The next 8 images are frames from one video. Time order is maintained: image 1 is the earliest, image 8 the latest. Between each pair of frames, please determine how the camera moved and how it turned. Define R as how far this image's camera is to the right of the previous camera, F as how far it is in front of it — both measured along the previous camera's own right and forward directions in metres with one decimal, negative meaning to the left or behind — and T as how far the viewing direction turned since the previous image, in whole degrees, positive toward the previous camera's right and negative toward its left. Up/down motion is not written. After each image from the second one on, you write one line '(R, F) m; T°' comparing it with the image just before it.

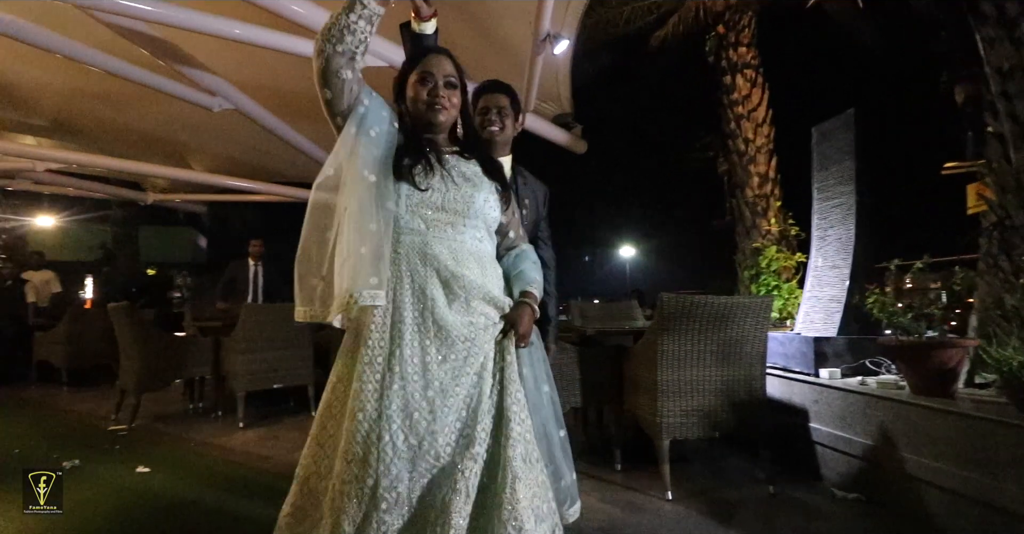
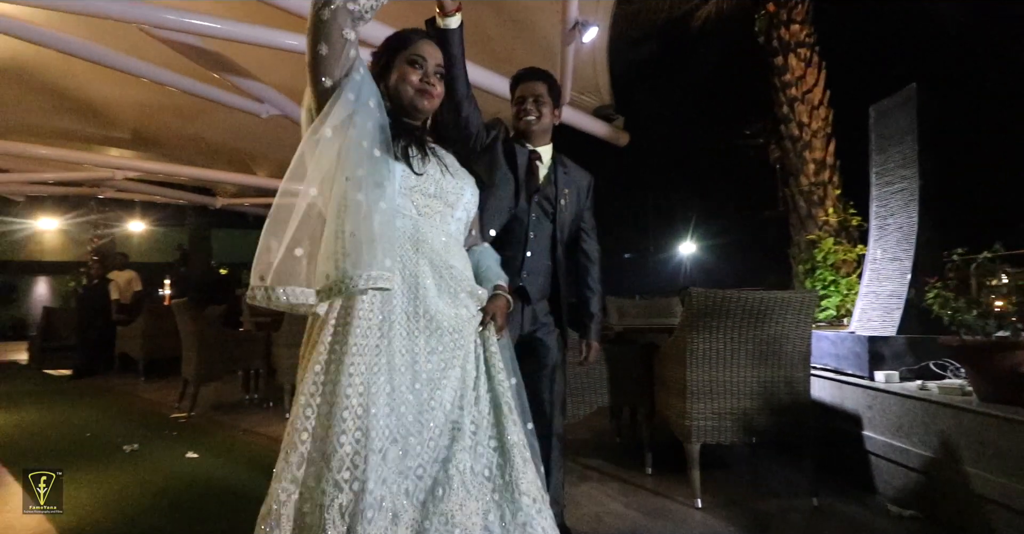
(+0.3, +0.1) m; -9°
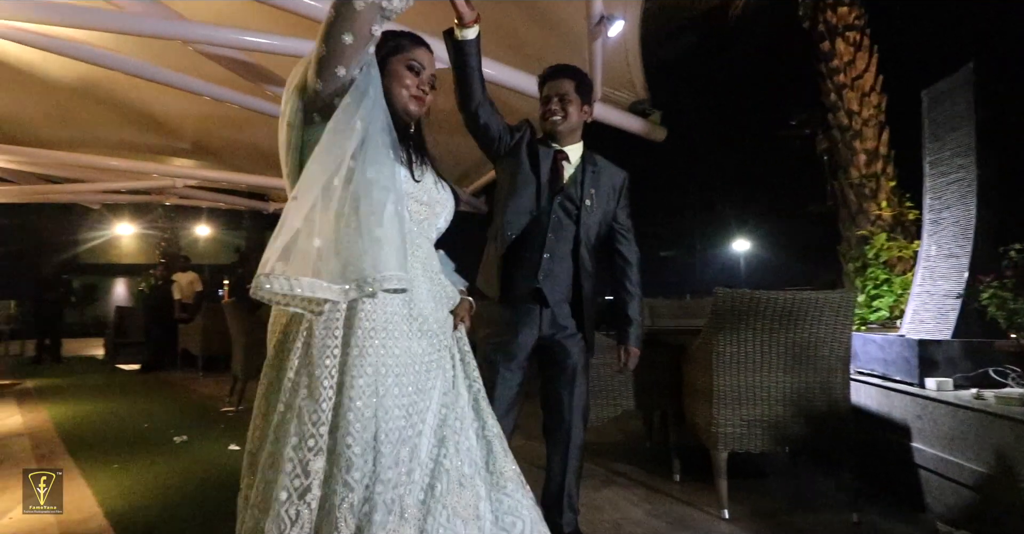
(+0.3, 0.0) m; -7°
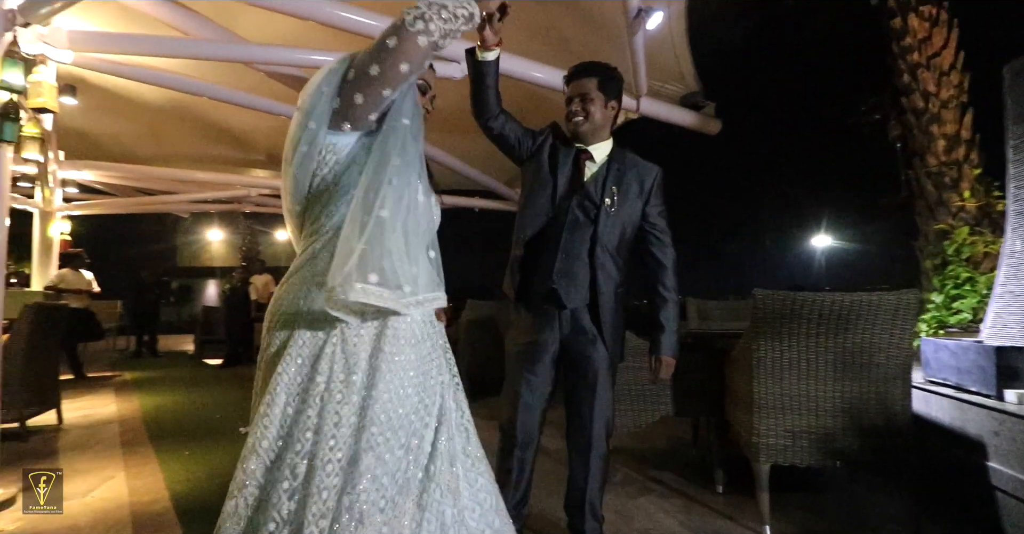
(+0.3, 0.0) m; -9°
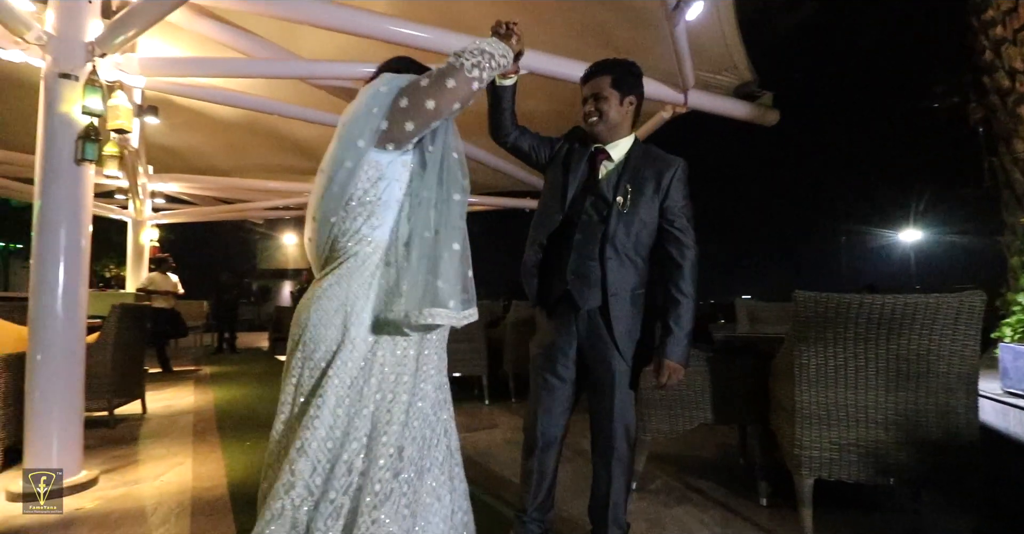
(+0.3, 0.0) m; -8°
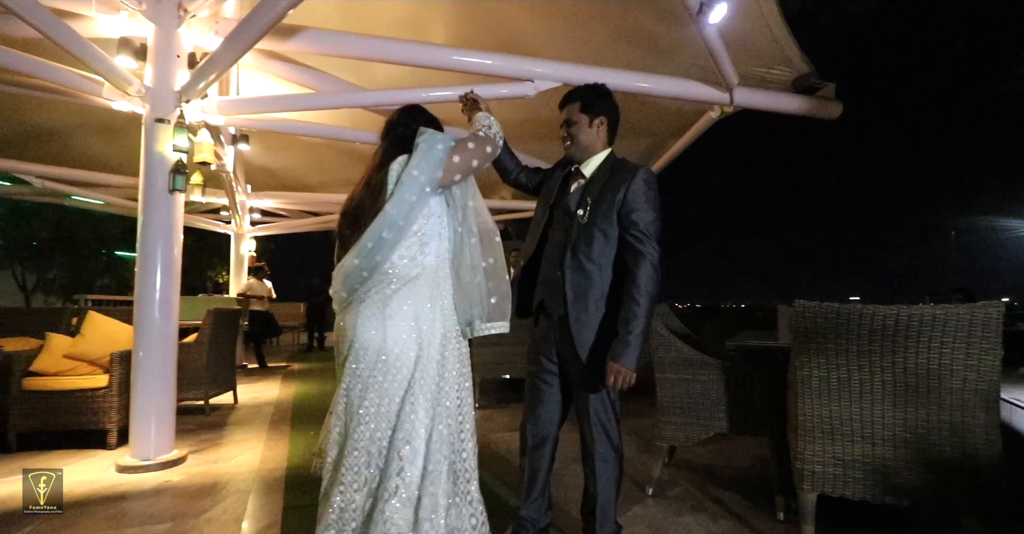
(+0.5, -0.1) m; -11°
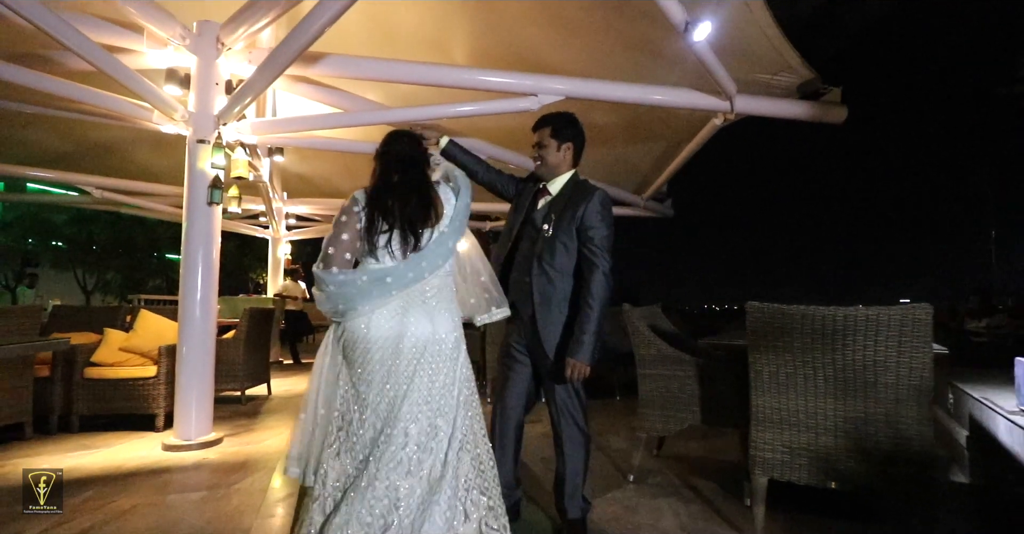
(+0.2, -0.3) m; -4°
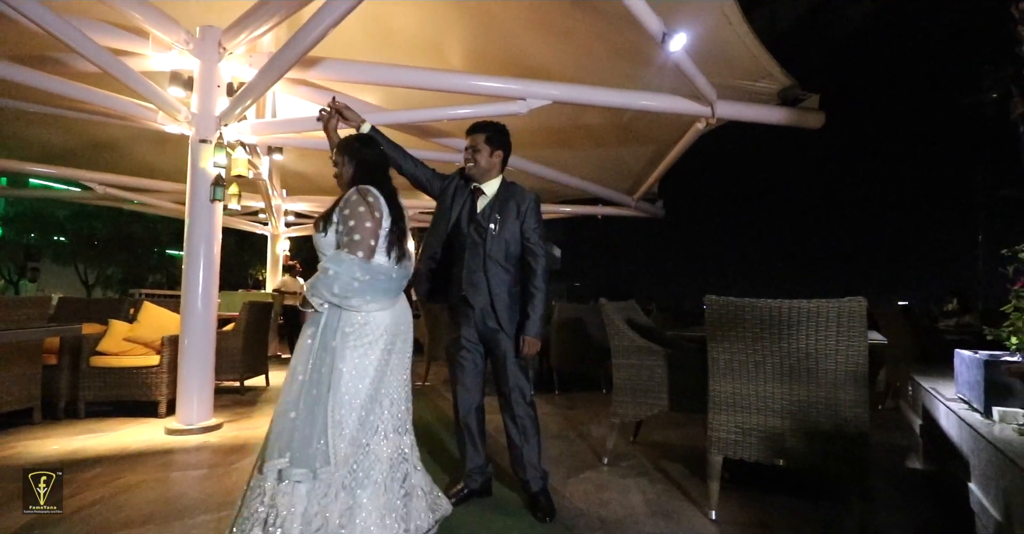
(+0.1, -0.2) m; 0°
